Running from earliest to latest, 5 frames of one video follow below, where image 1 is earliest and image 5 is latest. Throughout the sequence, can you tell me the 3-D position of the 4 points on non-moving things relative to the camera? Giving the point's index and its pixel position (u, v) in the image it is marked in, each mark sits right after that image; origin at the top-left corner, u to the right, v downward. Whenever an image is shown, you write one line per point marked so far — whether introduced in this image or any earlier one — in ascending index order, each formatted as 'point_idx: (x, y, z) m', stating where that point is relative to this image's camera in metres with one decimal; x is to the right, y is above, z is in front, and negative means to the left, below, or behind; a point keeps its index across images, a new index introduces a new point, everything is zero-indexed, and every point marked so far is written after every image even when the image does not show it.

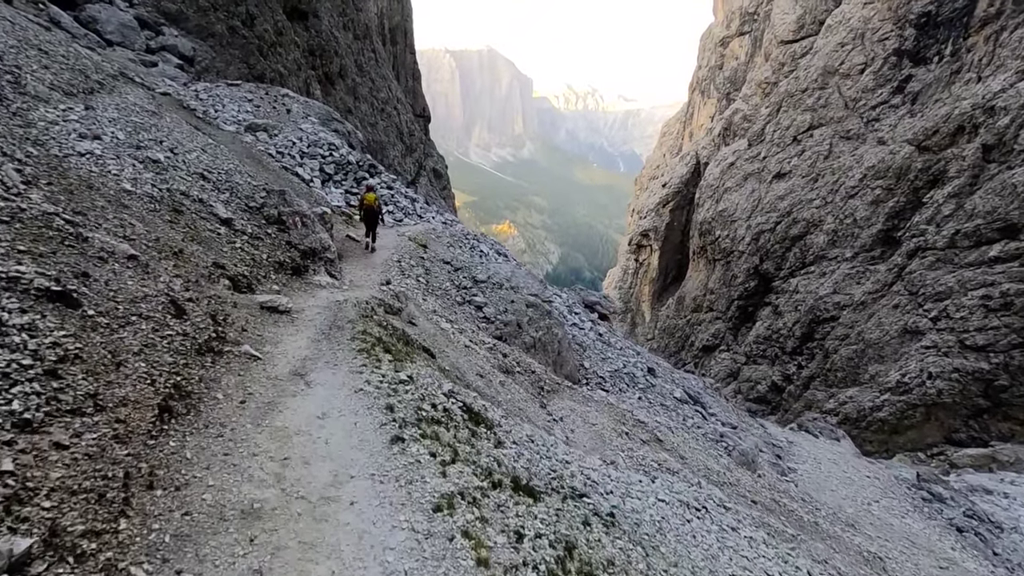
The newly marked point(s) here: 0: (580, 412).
0: (+2.5, -4.5, +19.6) m
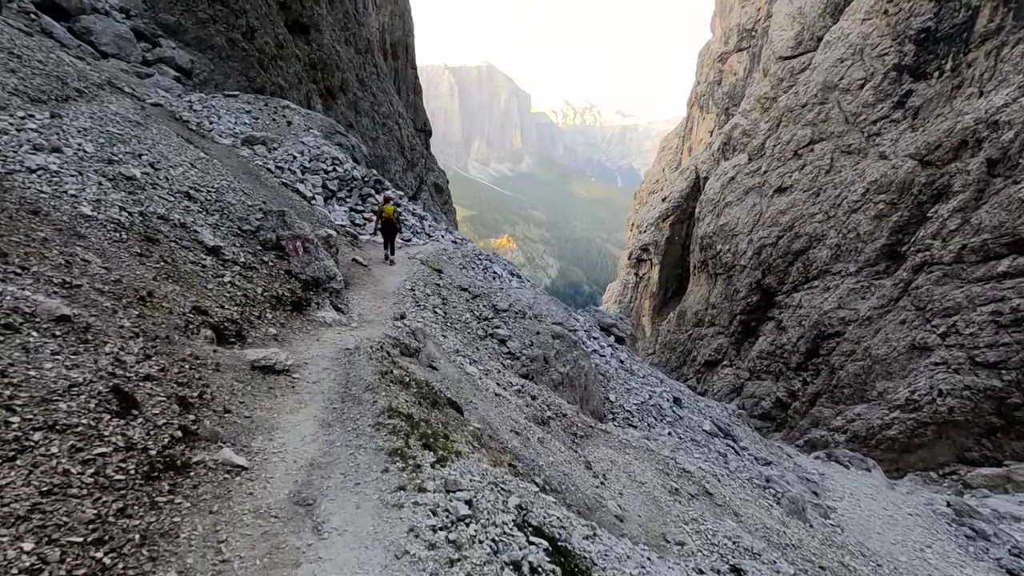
0: (+3.5, -5.6, +17.1) m
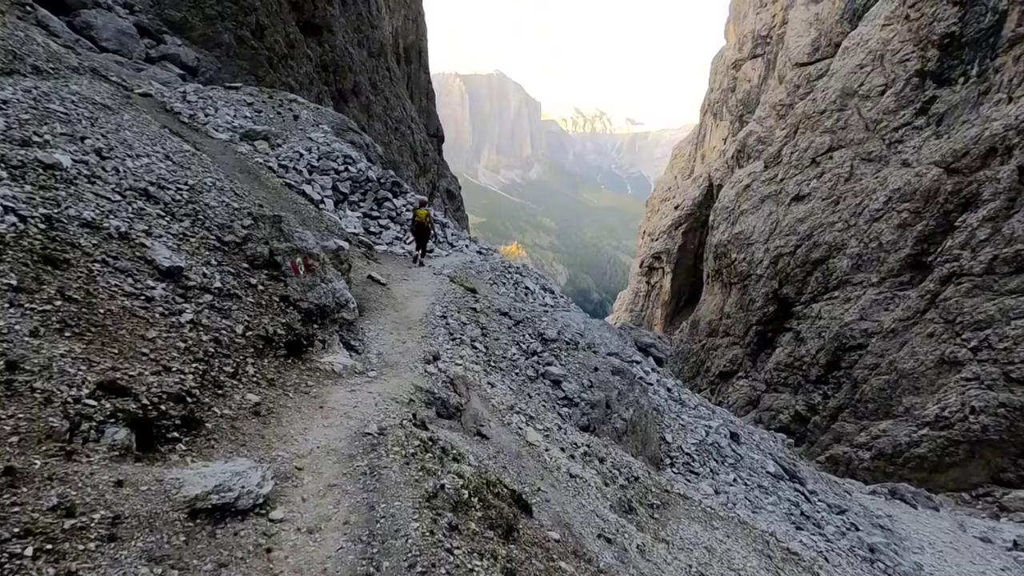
0: (+5.0, -6.3, +13.0) m
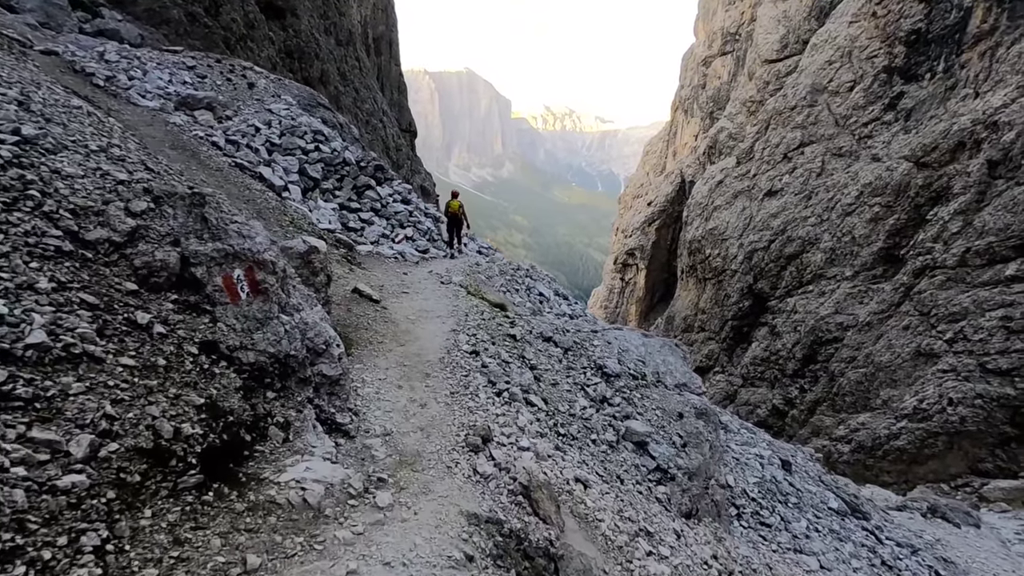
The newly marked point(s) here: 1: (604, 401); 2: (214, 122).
0: (+6.4, -6.6, +8.3) m
1: (+1.9, -2.2, +10.8) m
2: (-10.4, +5.8, +18.7) m
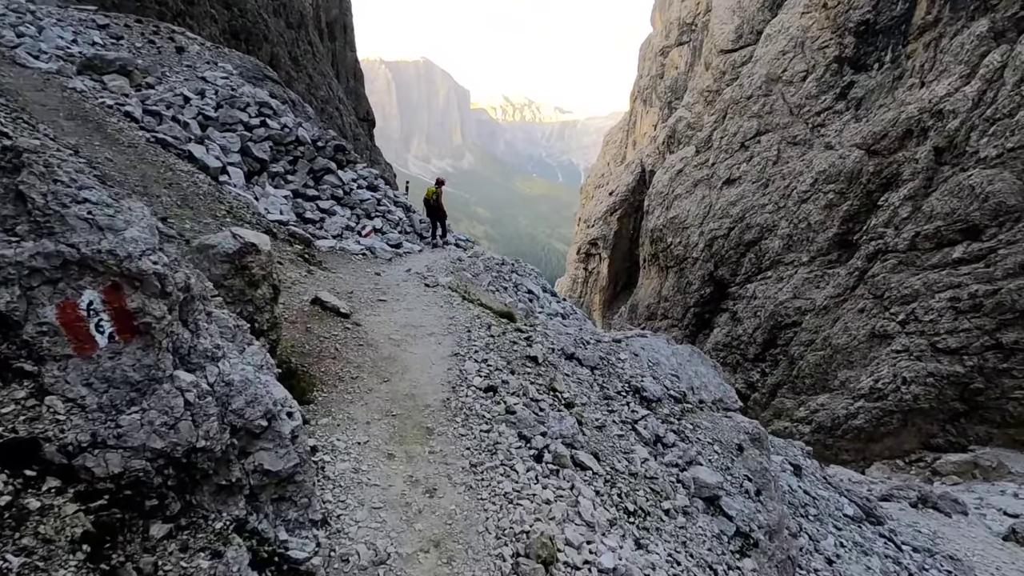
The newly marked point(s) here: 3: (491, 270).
0: (+7.0, -6.6, +6.1) m
1: (+2.2, -2.3, +8.2) m
2: (-10.7, +5.6, +15.1) m
3: (-0.5, +0.6, +17.2) m
